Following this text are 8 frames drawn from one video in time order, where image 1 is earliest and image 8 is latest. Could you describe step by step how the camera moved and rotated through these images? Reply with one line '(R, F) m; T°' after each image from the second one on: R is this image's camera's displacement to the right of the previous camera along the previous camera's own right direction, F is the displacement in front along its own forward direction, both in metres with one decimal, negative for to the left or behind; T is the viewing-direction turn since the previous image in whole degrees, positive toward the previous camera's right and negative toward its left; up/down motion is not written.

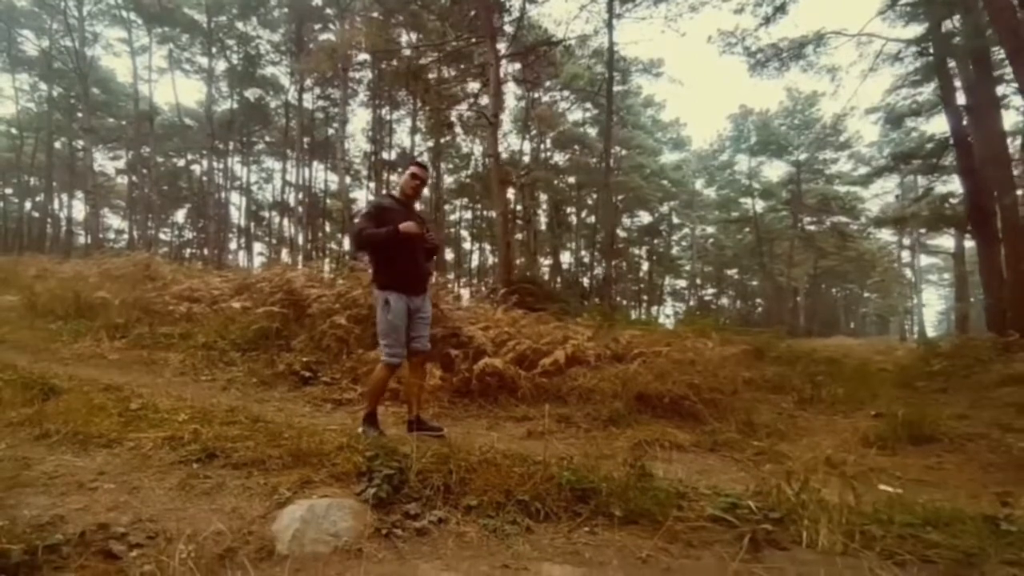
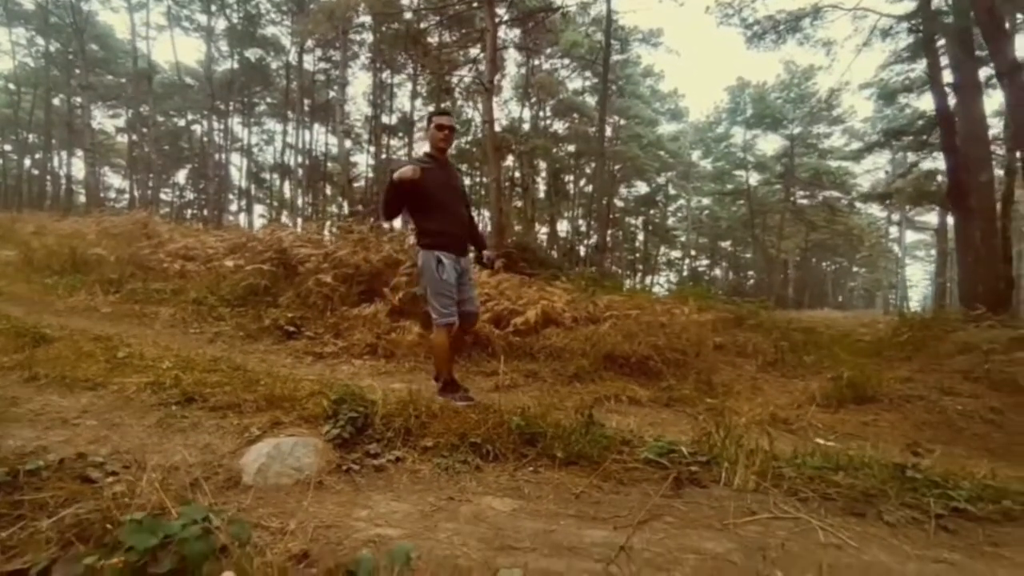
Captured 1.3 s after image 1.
(+0.4, -0.2) m; -1°
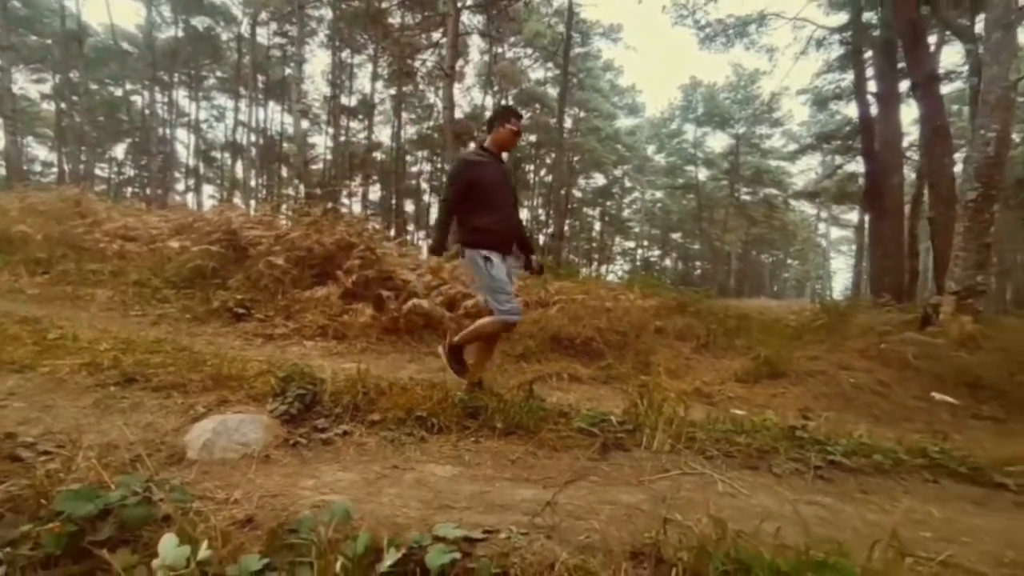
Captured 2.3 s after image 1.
(+0.1, -0.3) m; +4°
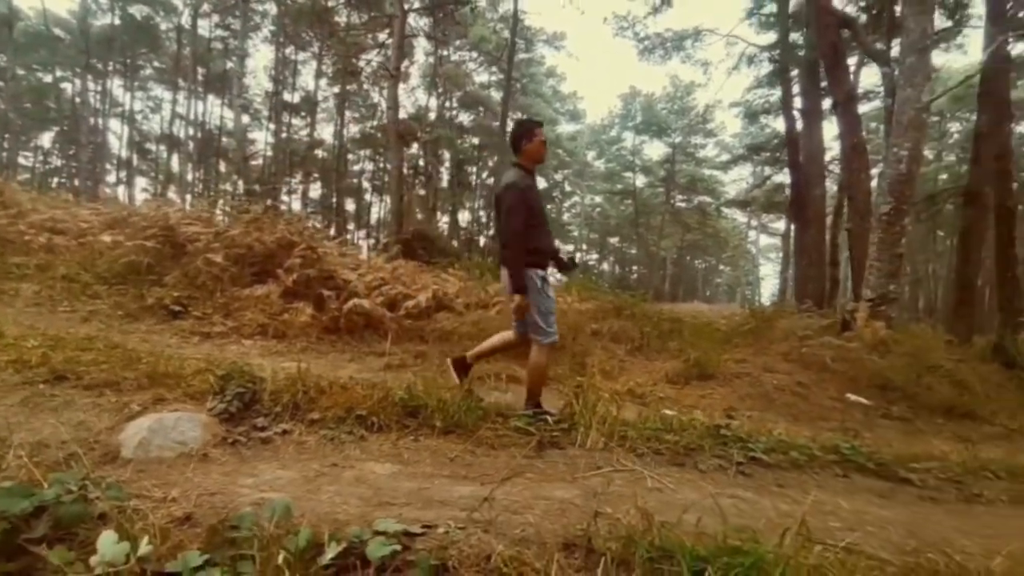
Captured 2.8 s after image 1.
(0.0, -0.1) m; +6°
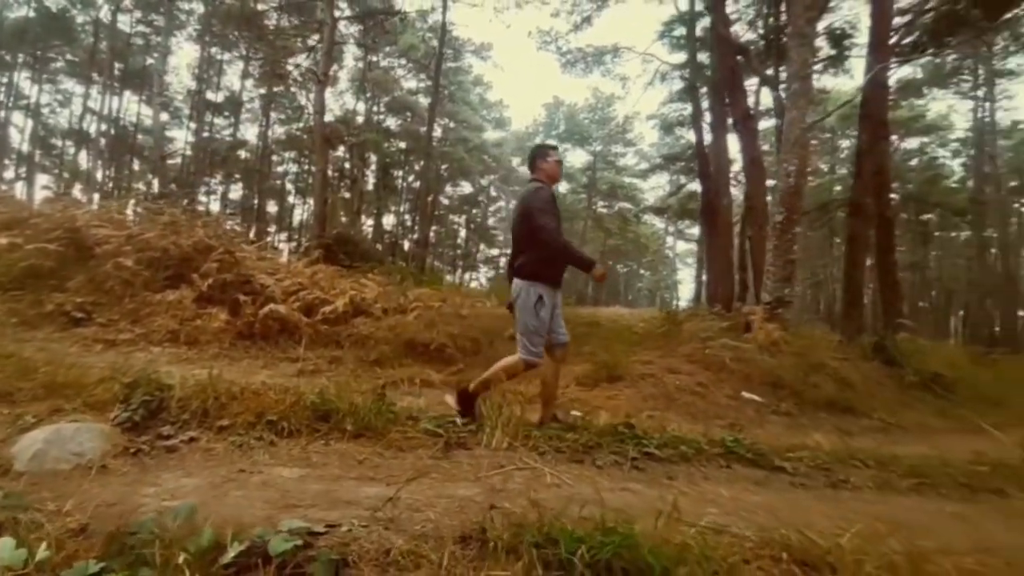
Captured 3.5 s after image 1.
(+0.2, -0.2) m; +6°
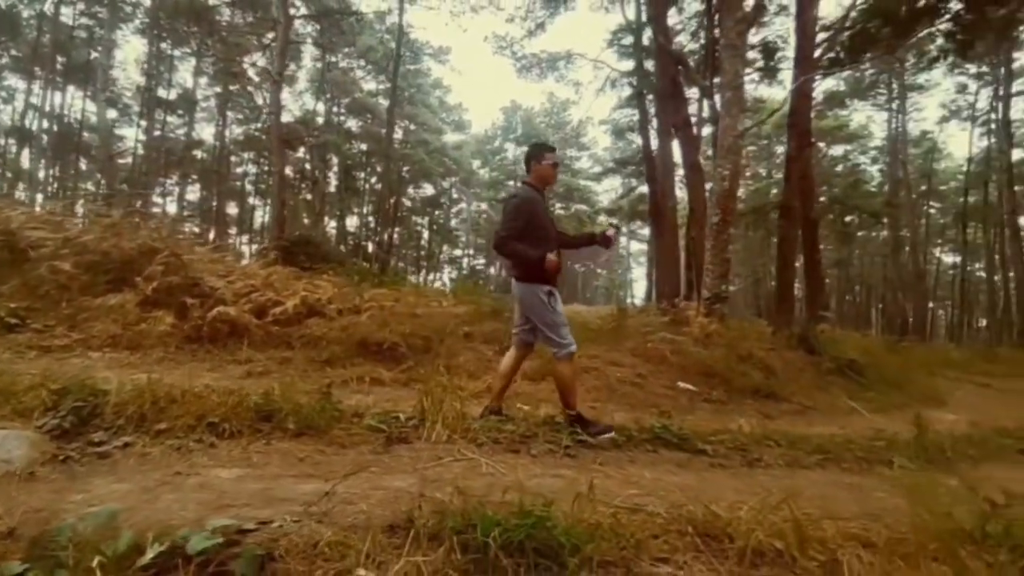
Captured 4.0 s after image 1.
(+0.2, -0.2) m; +3°
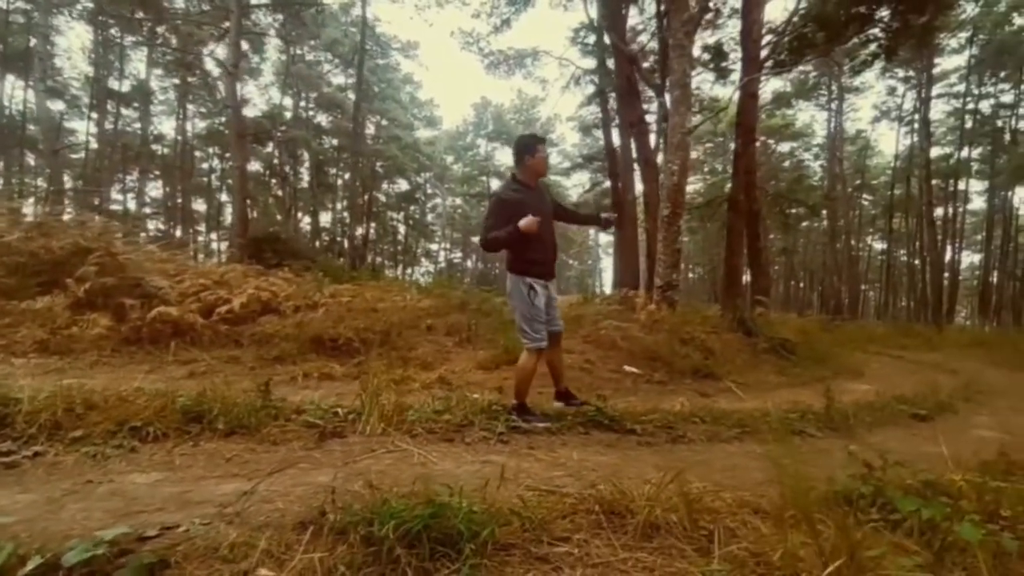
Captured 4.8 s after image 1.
(+0.5, 0.0) m; +1°
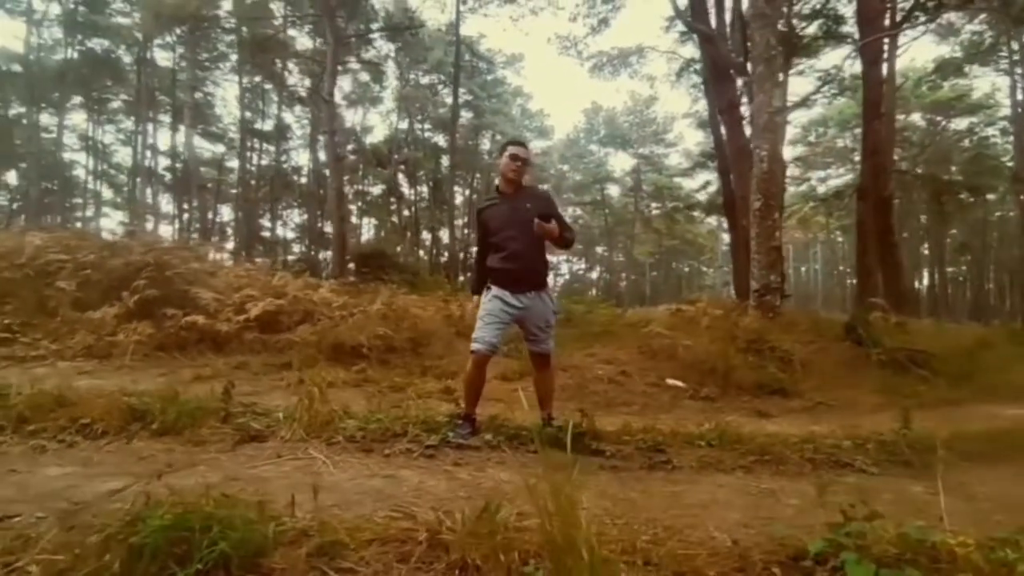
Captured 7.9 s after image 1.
(+1.5, +0.9) m; -16°
